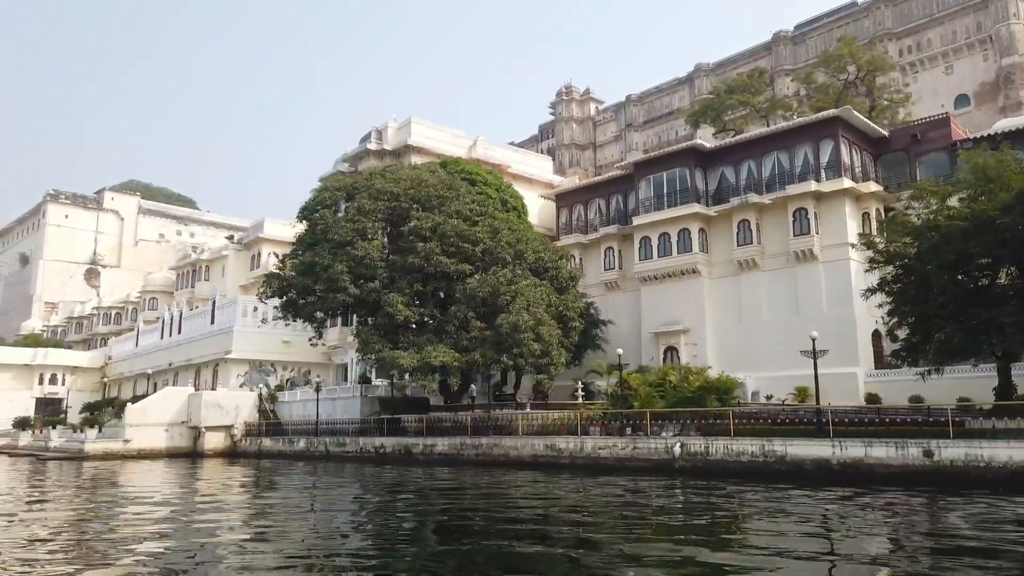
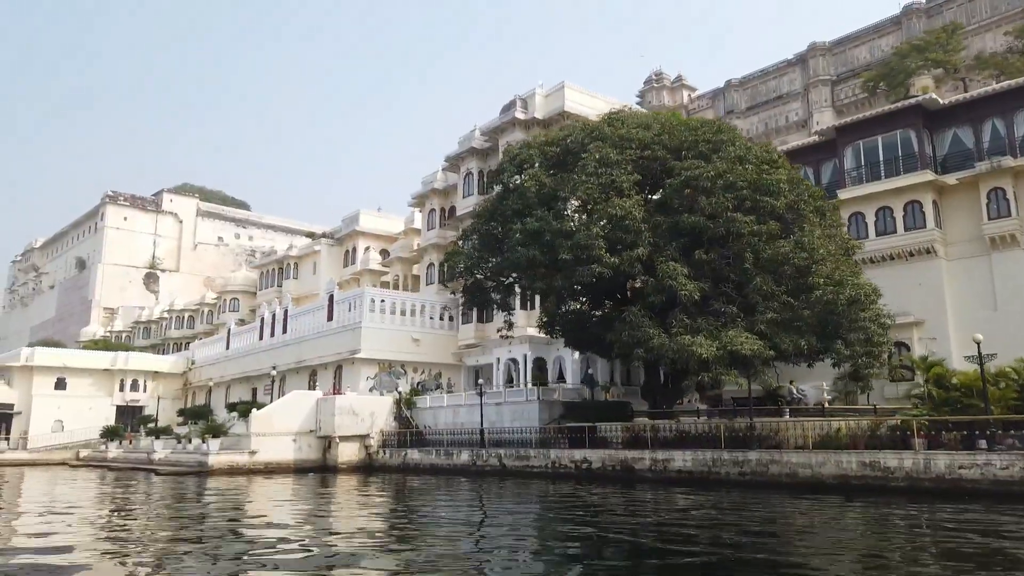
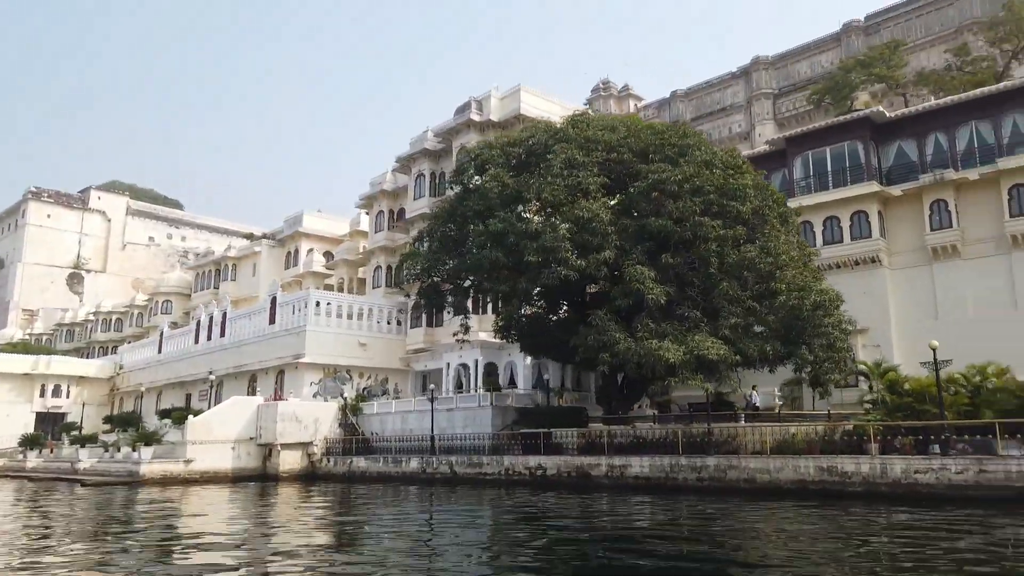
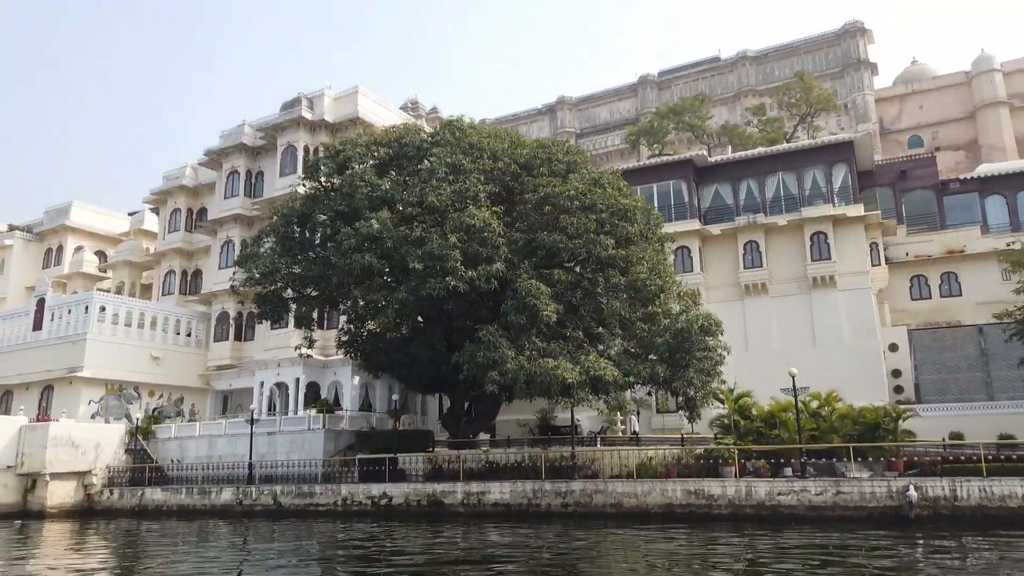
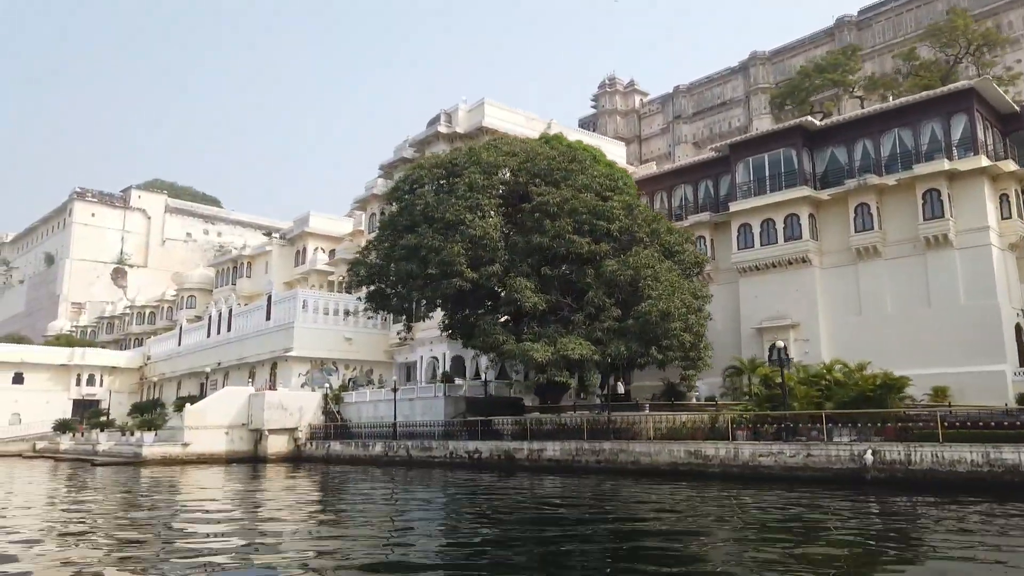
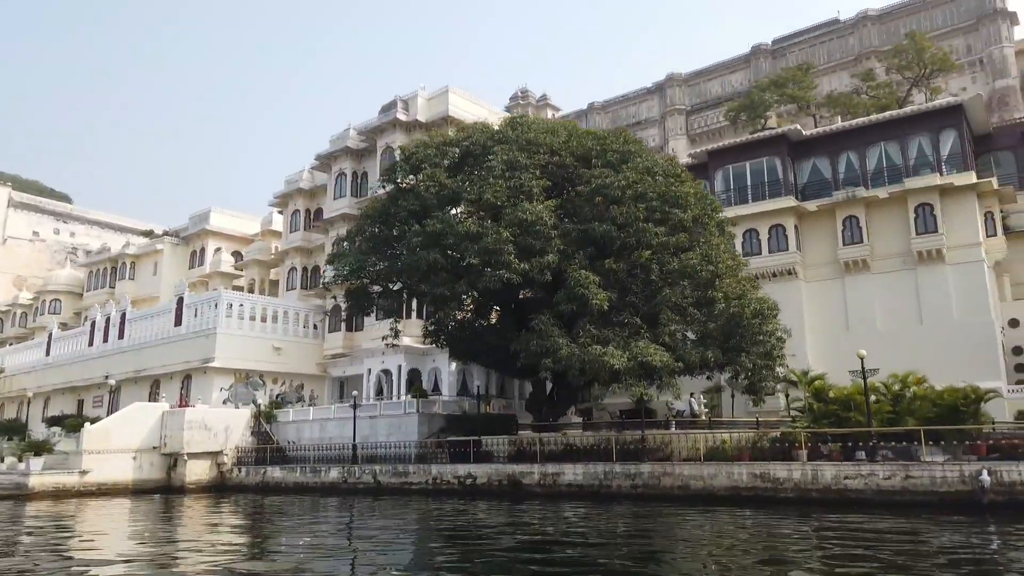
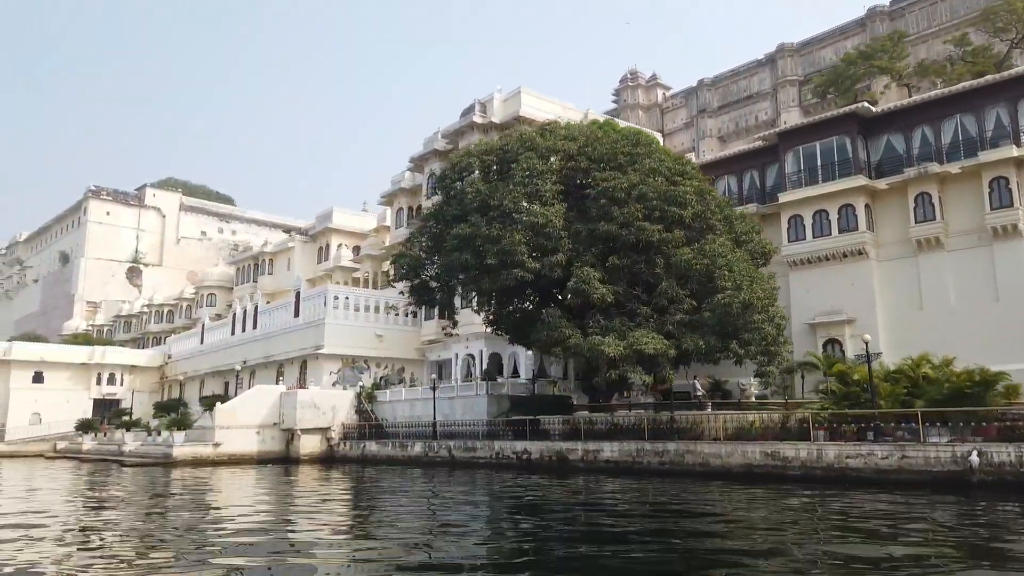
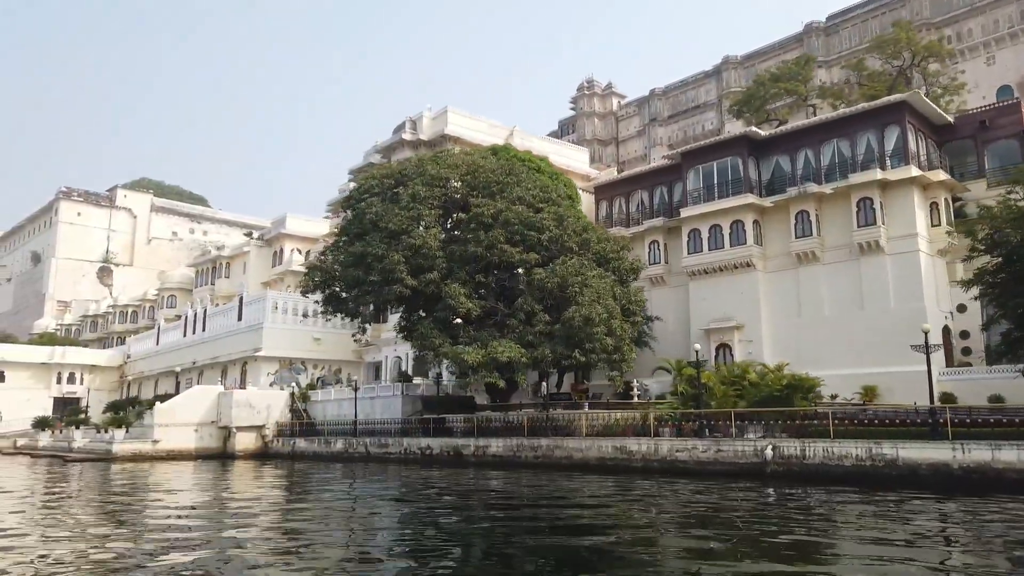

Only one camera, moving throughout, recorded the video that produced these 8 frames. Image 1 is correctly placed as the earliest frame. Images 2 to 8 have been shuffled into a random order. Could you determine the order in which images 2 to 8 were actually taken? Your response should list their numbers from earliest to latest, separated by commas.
8, 5, 7, 2, 3, 6, 4
